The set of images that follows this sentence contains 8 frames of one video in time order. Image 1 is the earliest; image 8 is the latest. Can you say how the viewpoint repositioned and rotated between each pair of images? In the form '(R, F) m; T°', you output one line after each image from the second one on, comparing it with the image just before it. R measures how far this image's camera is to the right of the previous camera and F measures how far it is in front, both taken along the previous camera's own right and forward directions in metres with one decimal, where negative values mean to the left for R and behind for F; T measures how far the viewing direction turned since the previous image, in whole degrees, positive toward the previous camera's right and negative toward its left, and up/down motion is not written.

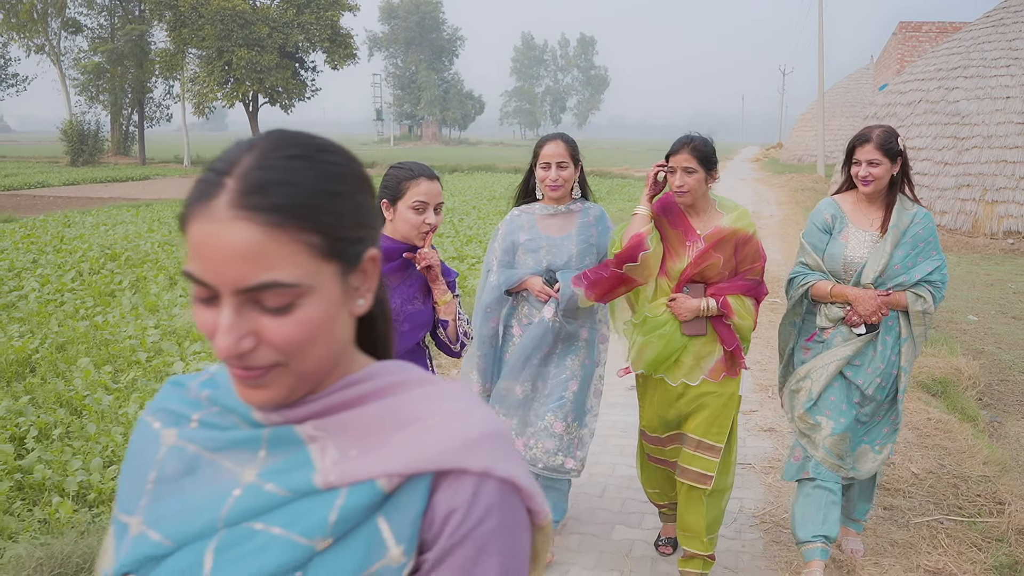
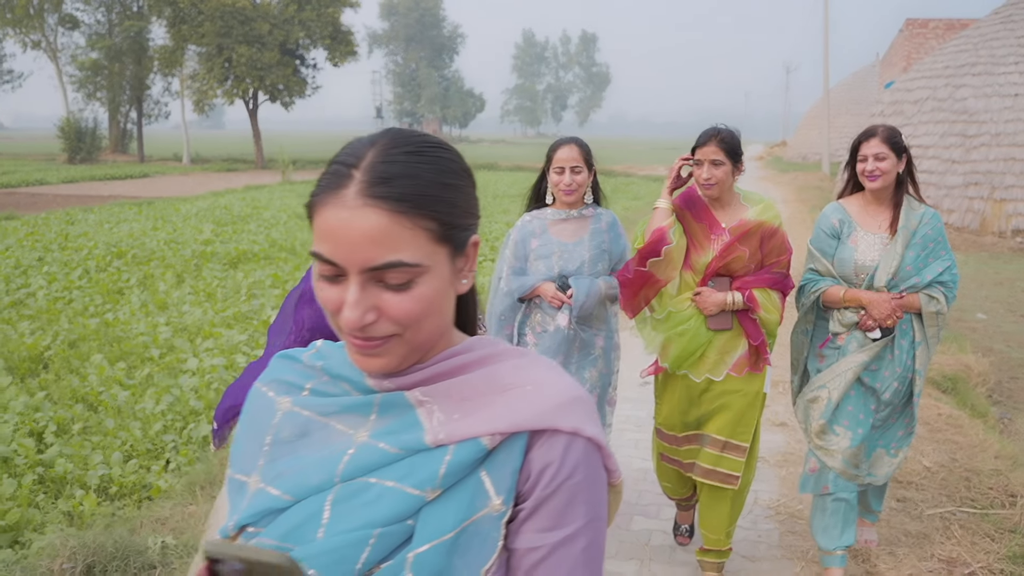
(-0.1, 0.0) m; 0°
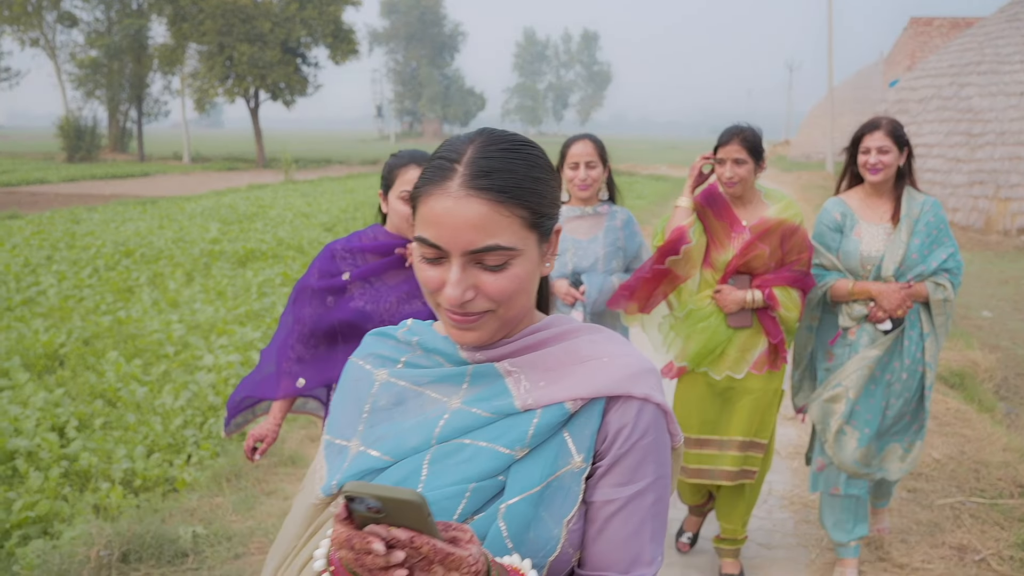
(-0.1, -0.1) m; 0°
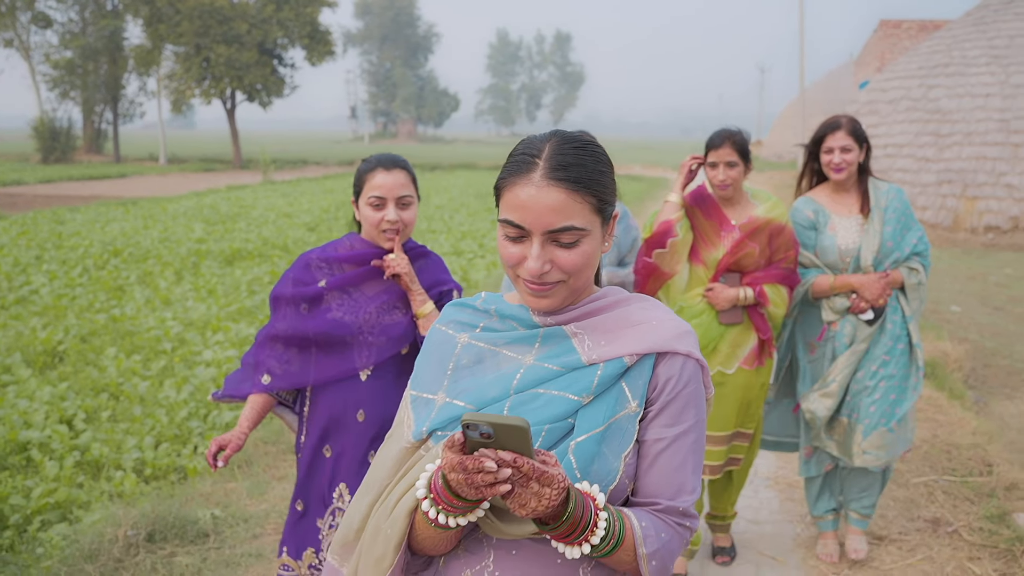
(-0.1, -0.2) m; +2°
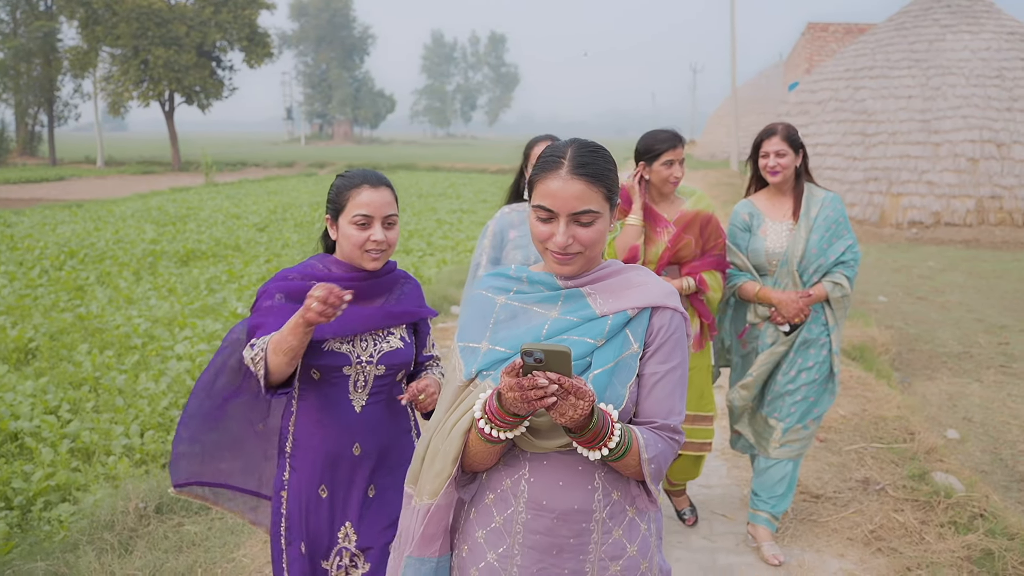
(-0.2, -0.3) m; +5°
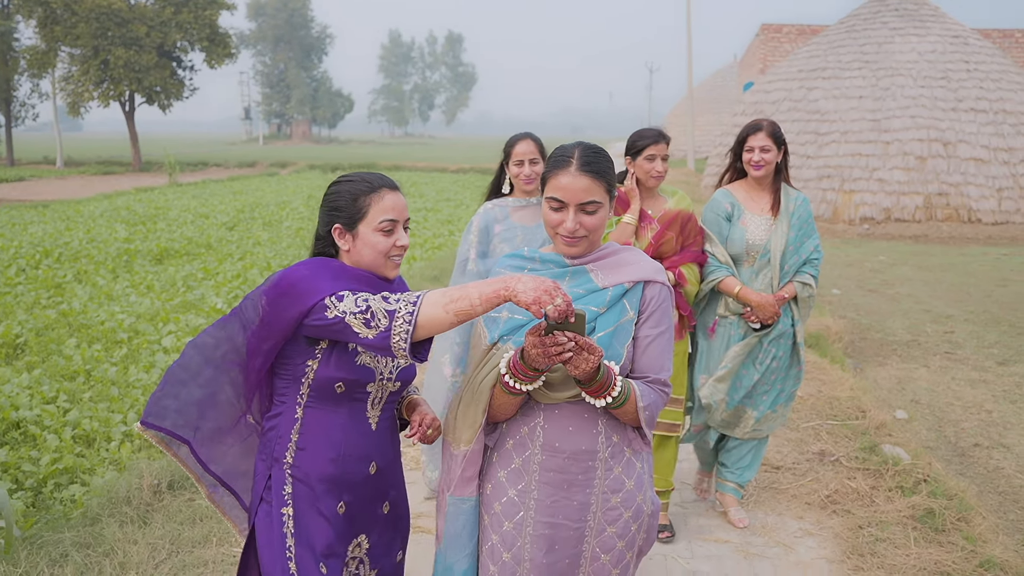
(-0.1, -0.3) m; +3°
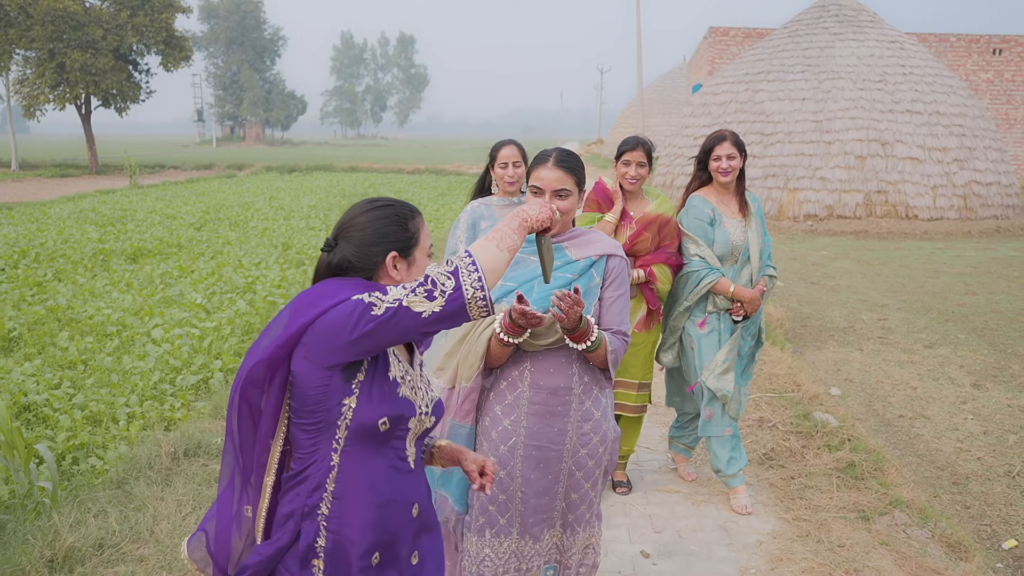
(-0.1, -0.5) m; +3°
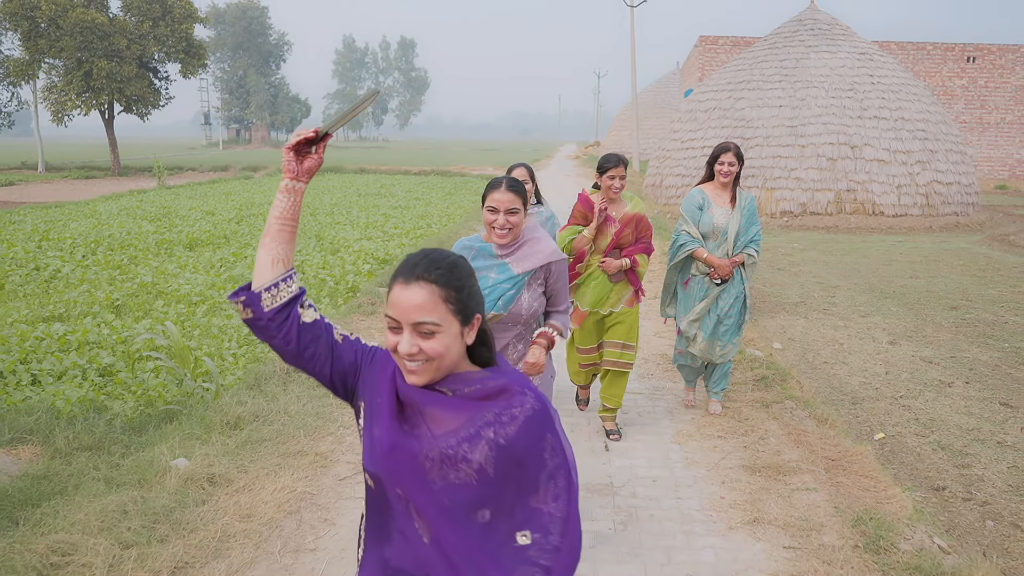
(-0.1, -1.5) m; 0°
